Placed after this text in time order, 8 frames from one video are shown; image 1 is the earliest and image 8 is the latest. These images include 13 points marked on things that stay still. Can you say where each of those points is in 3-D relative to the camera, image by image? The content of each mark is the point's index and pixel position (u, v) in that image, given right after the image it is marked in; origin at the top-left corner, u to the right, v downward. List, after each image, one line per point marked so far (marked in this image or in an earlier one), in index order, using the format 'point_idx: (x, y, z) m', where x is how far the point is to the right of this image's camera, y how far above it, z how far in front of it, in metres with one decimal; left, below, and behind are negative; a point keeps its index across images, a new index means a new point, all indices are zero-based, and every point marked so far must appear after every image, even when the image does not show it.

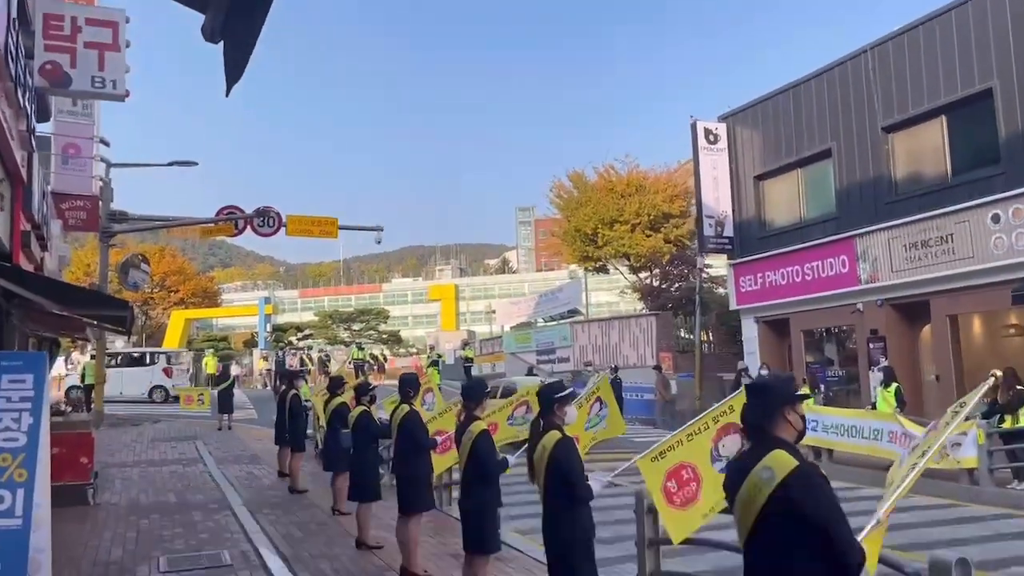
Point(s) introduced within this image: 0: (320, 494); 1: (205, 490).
0: (-2.9, -3.2, +13.8) m
1: (-4.9, -3.2, +14.5) m
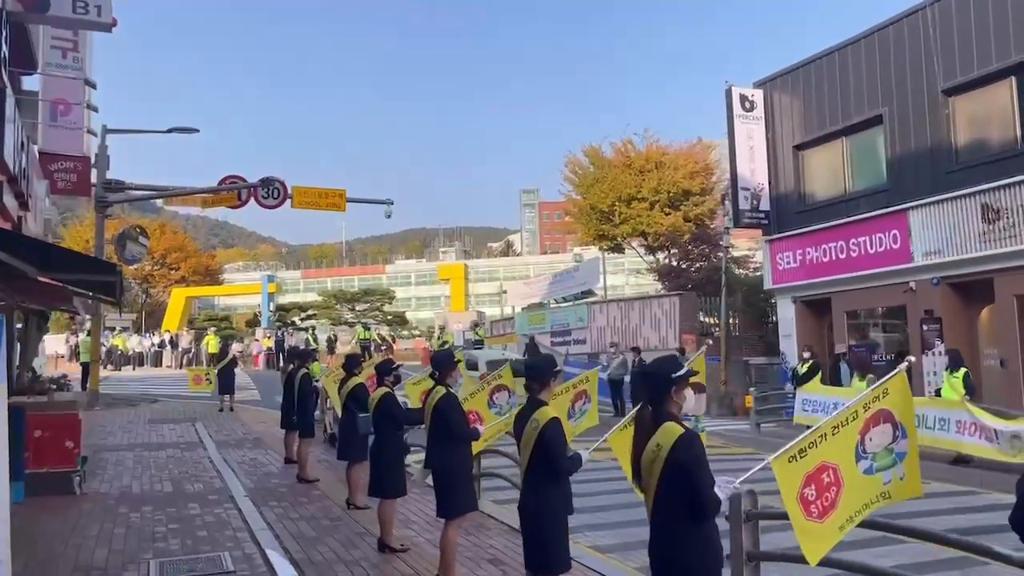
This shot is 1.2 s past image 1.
0: (-2.5, -2.7, +12.5) m
1: (-4.5, -2.8, +13.2) m
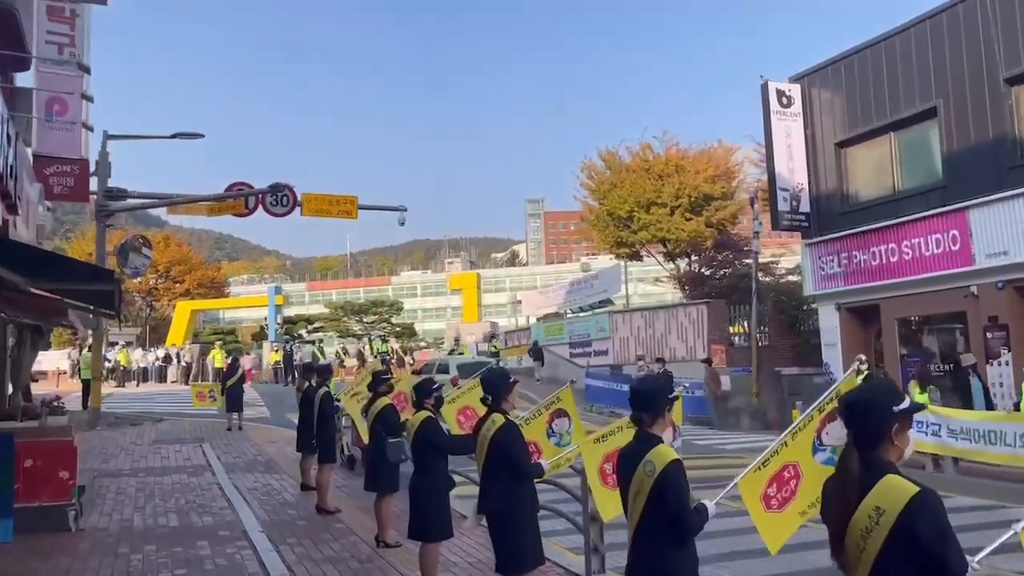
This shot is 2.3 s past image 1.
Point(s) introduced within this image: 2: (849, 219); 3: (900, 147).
0: (-1.9, -2.8, +11.2) m
1: (-3.9, -2.9, +11.9) m
2: (+7.2, +1.5, +19.4) m
3: (+7.8, +2.8, +18.2) m
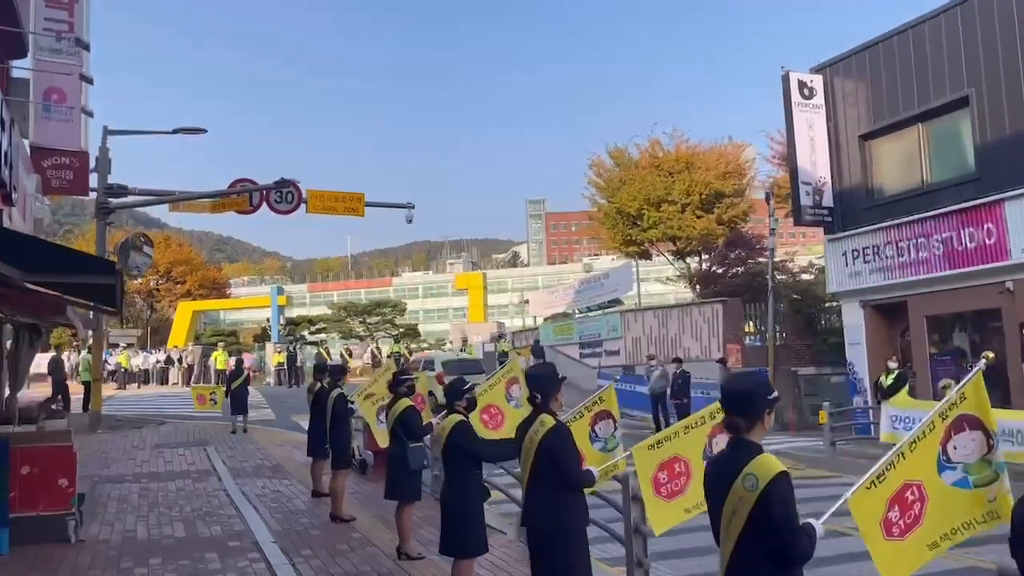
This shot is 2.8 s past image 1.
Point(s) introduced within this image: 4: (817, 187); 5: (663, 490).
0: (-1.6, -2.8, +10.6) m
1: (-3.6, -2.9, +11.3) m
2: (+7.5, +1.5, +18.8) m
3: (+8.1, +2.9, +17.6) m
4: (+6.5, +2.2, +19.5) m
5: (+1.0, -1.3, +6.0) m
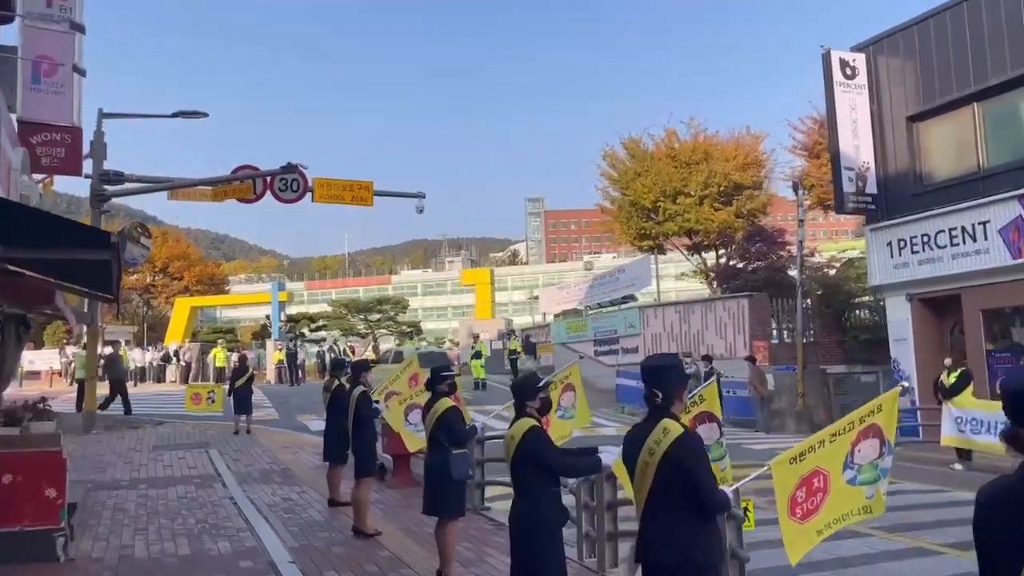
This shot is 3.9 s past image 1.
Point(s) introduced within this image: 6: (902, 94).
0: (-1.1, -2.6, +9.4) m
1: (-3.1, -2.7, +10.1) m
2: (+7.9, +1.7, +17.6) m
3: (+8.5, +3.0, +16.4) m
4: (+7.0, +2.3, +18.3) m
5: (+1.5, -1.2, +4.7) m
6: (+7.7, +3.8, +18.0) m
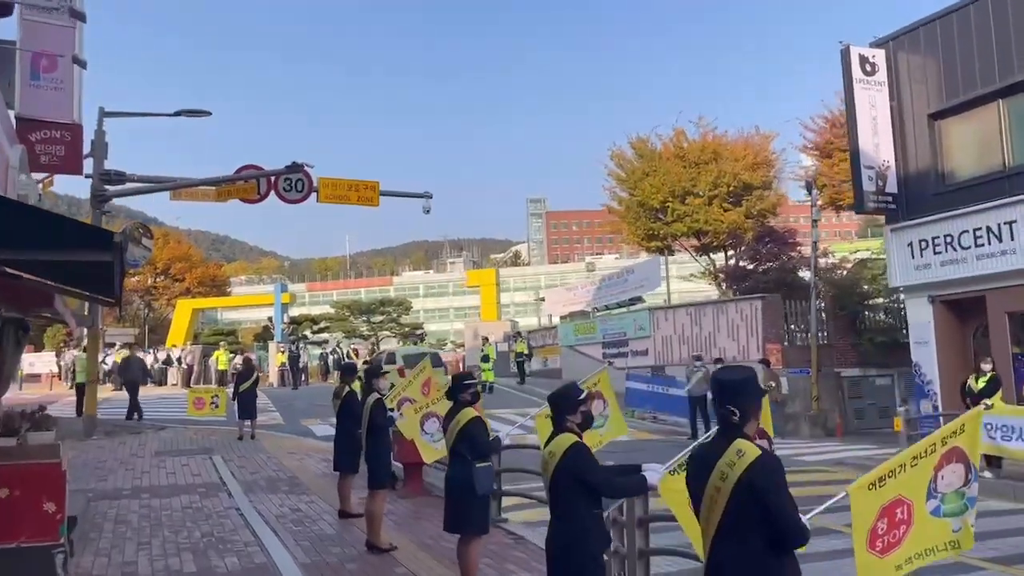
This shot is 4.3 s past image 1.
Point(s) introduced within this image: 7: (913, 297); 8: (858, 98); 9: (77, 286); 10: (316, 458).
0: (-0.9, -2.7, +8.9) m
1: (-2.9, -2.7, +9.6) m
2: (+8.2, +1.7, +17.1) m
3: (+8.7, +3.0, +15.9) m
4: (+7.2, +2.3, +17.8) m
5: (+1.7, -1.2, +4.3) m
6: (+7.9, +3.8, +17.6) m
7: (+7.9, -0.2, +17.9) m
8: (+6.8, +3.7, +18.0) m
9: (-3.2, 0.0, +6.7) m
10: (-3.7, -3.2, +17.1) m
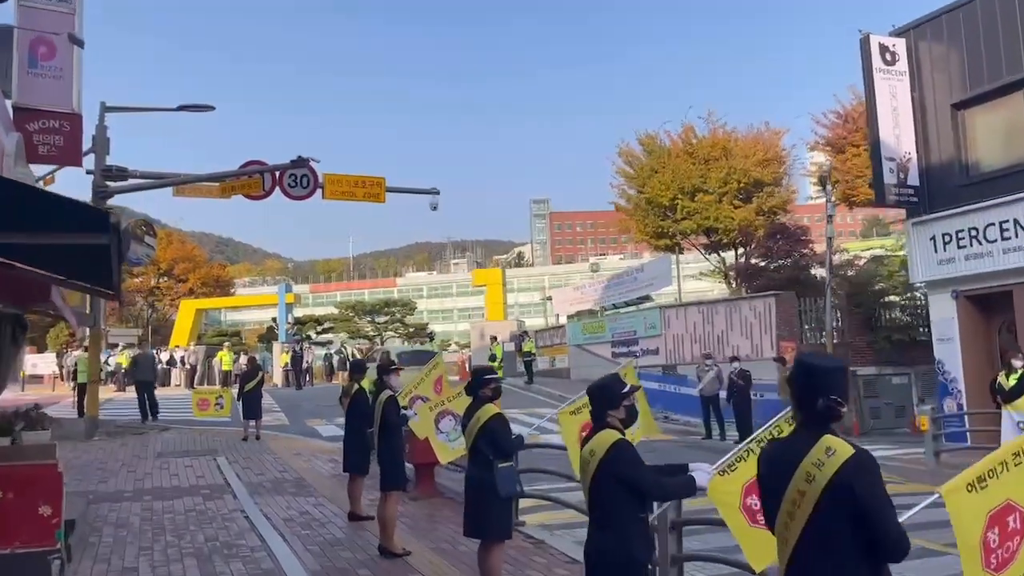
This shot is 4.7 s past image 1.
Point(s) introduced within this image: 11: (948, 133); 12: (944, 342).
0: (-0.7, -2.6, +8.5) m
1: (-2.7, -2.6, +9.1) m
2: (+8.4, +1.7, +16.6) m
3: (+9.0, +3.1, +15.5) m
4: (+7.4, +2.4, +17.3) m
5: (+1.9, -1.1, +3.8) m
6: (+8.2, +3.9, +17.1) m
7: (+8.1, -0.1, +17.4) m
8: (+7.0, +3.8, +17.5) m
9: (-3.0, +0.1, +6.3) m
10: (-3.5, -3.1, +16.7) m
11: (+8.2, +2.9, +17.0) m
12: (+8.1, -1.0, +17.2) m
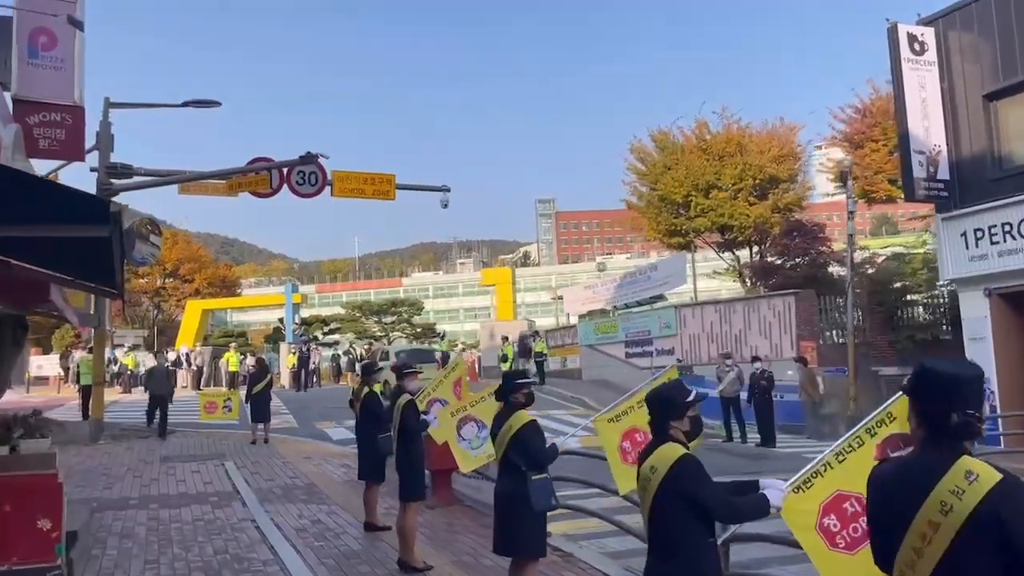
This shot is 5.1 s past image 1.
0: (-0.5, -2.6, +7.9) m
1: (-2.4, -2.6, +8.6) m
2: (+8.7, +1.8, +16.1) m
3: (+9.2, +3.2, +14.9) m
4: (+7.7, +2.4, +16.8) m
5: (+2.1, -1.1, +3.3) m
6: (+8.4, +4.0, +16.5) m
7: (+8.4, 0.0, +16.8) m
8: (+7.3, +3.9, +16.9) m
9: (-2.8, +0.1, +5.8) m
10: (-3.2, -3.1, +16.1) m
11: (+8.4, +2.9, +16.5) m
12: (+8.4, -1.0, +16.6) m
